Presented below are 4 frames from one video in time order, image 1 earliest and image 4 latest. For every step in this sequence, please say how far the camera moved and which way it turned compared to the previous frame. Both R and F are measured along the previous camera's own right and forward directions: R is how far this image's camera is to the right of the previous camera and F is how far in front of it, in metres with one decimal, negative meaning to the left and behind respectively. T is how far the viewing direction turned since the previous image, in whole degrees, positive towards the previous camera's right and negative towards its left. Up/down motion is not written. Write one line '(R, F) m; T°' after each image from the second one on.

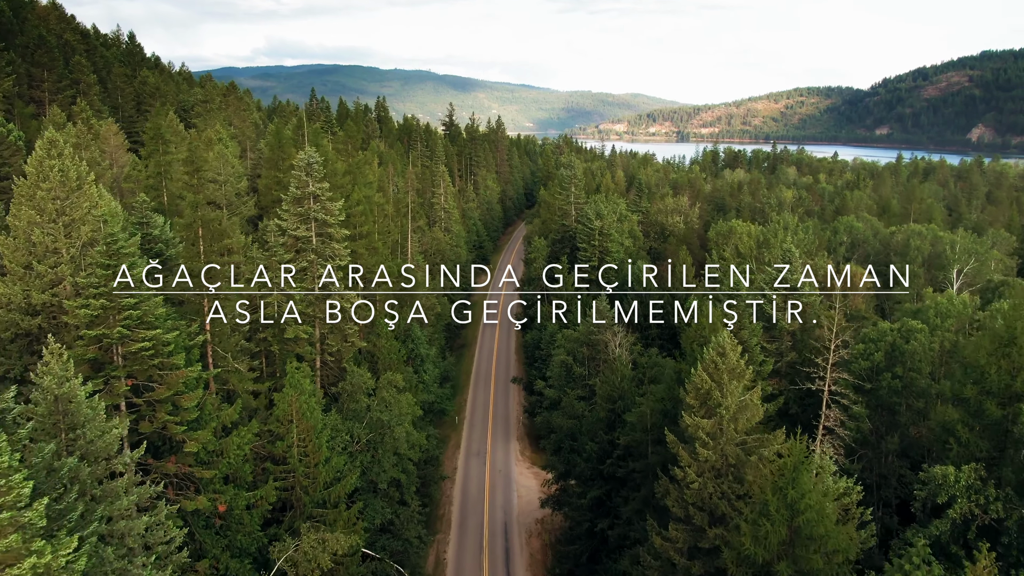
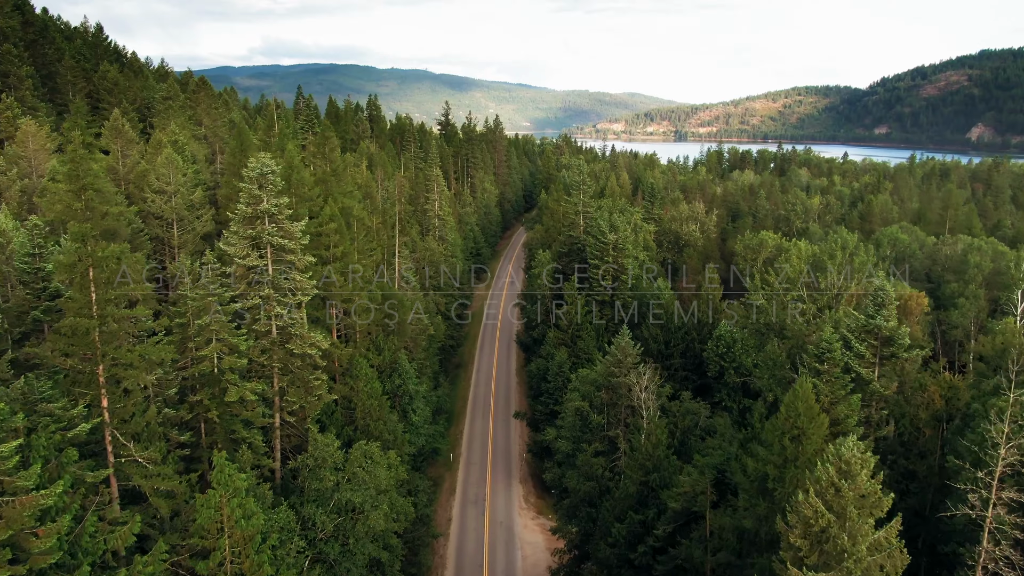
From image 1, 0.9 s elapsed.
(-0.4, +7.7) m; 0°
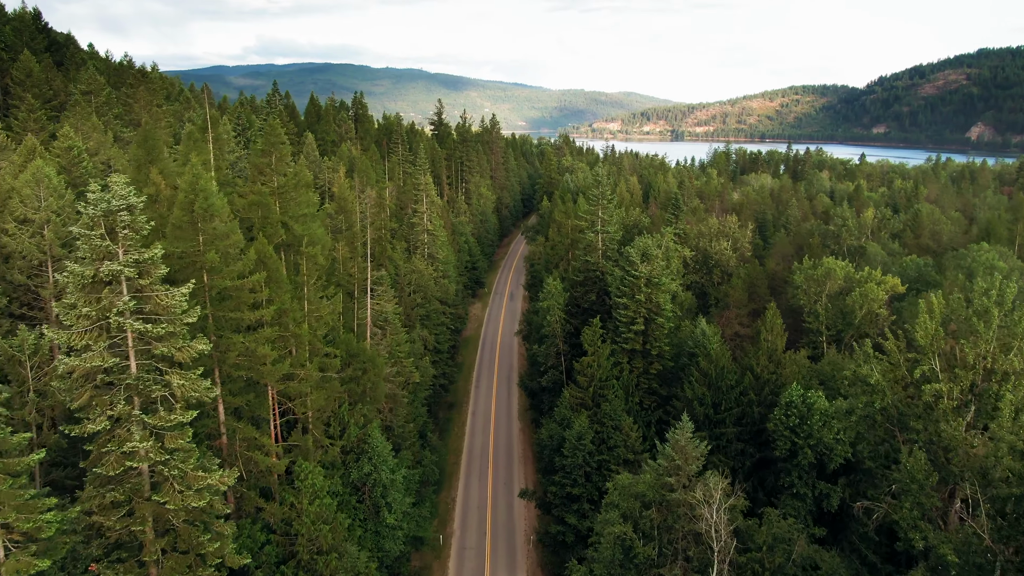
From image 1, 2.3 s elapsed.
(-0.6, +11.9) m; 0°
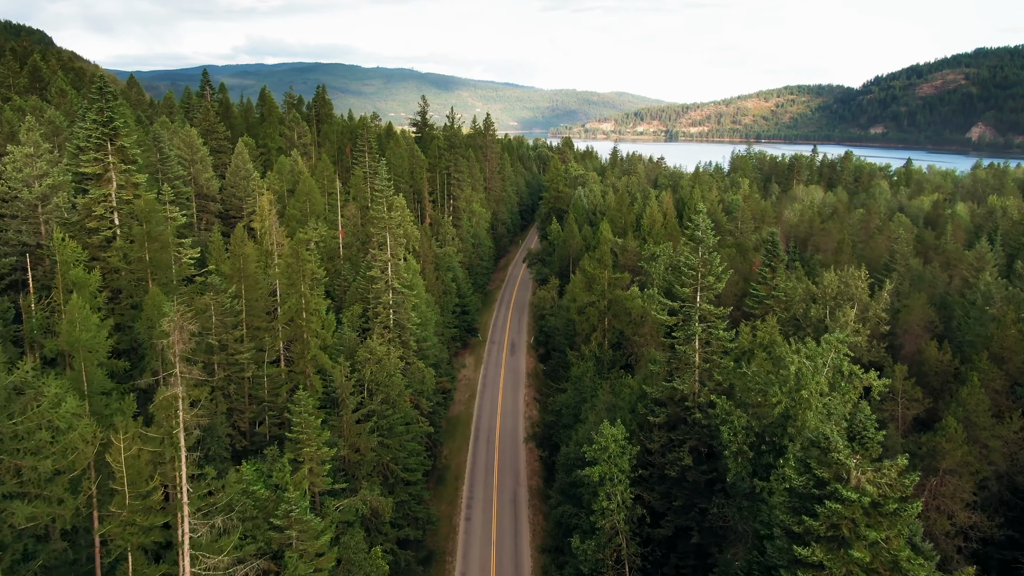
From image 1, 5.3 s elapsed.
(-1.3, +25.2) m; +1°
